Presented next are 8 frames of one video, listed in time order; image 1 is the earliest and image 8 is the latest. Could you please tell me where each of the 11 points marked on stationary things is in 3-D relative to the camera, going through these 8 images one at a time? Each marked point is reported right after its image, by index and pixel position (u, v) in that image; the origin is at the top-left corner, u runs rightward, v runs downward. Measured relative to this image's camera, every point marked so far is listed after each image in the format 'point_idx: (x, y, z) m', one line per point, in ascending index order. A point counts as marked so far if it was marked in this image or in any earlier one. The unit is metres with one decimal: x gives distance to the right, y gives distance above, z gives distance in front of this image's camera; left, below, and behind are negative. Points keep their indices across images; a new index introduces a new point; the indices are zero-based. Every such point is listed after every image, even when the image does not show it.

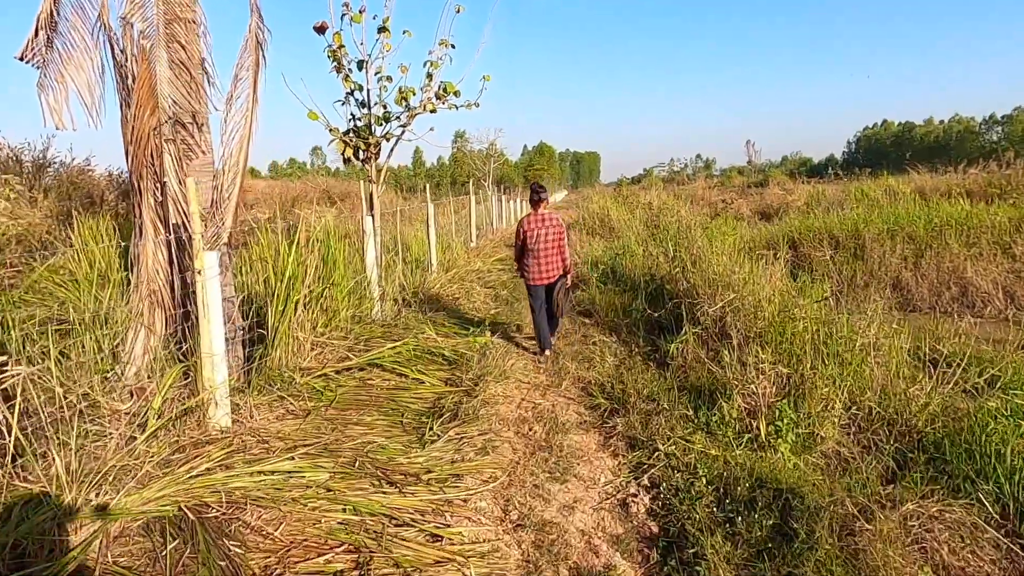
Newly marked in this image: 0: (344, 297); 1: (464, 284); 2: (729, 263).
0: (-1.4, -0.1, +5.2) m
1: (-0.6, +0.1, +8.3) m
2: (+1.7, +0.2, +5.1) m
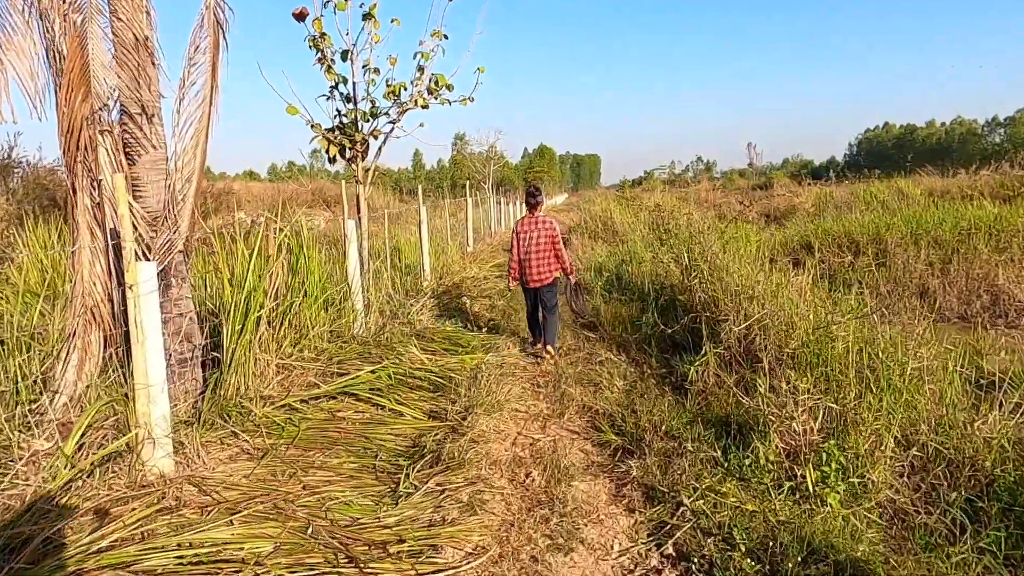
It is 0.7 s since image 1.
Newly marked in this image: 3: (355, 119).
0: (-1.4, -0.2, +4.6) m
1: (-0.6, -0.1, +7.7) m
2: (+1.7, +0.1, +4.5) m
3: (-1.7, +1.9, +7.1) m
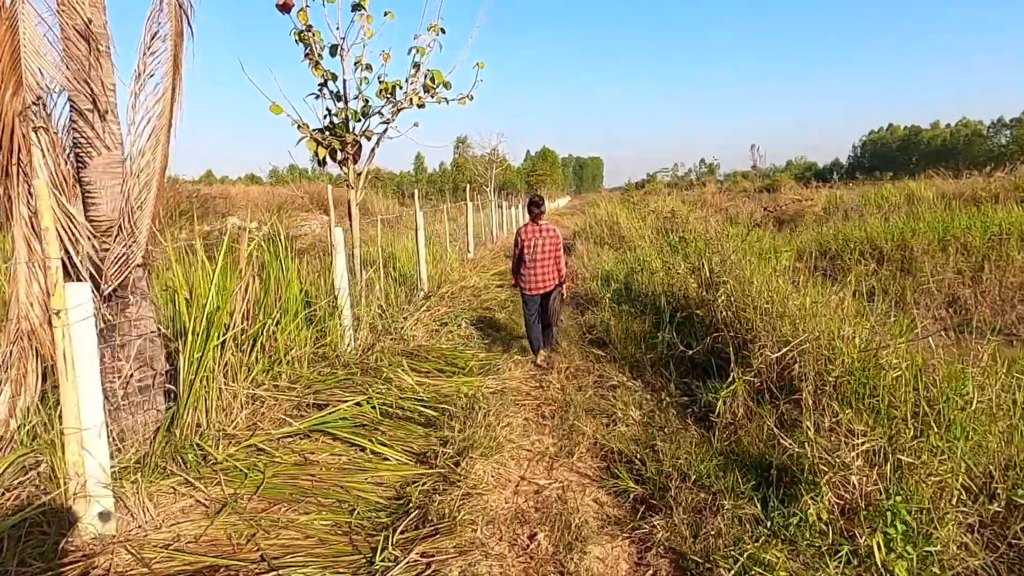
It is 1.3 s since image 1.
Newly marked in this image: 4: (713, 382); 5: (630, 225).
0: (-1.4, -0.3, +4.1) m
1: (-0.6, -0.2, +7.2) m
2: (+1.7, 0.0, +4.0) m
3: (-1.7, +1.7, +6.7) m
4: (+1.2, -0.6, +3.8) m
5: (+2.2, +1.1, +11.8) m
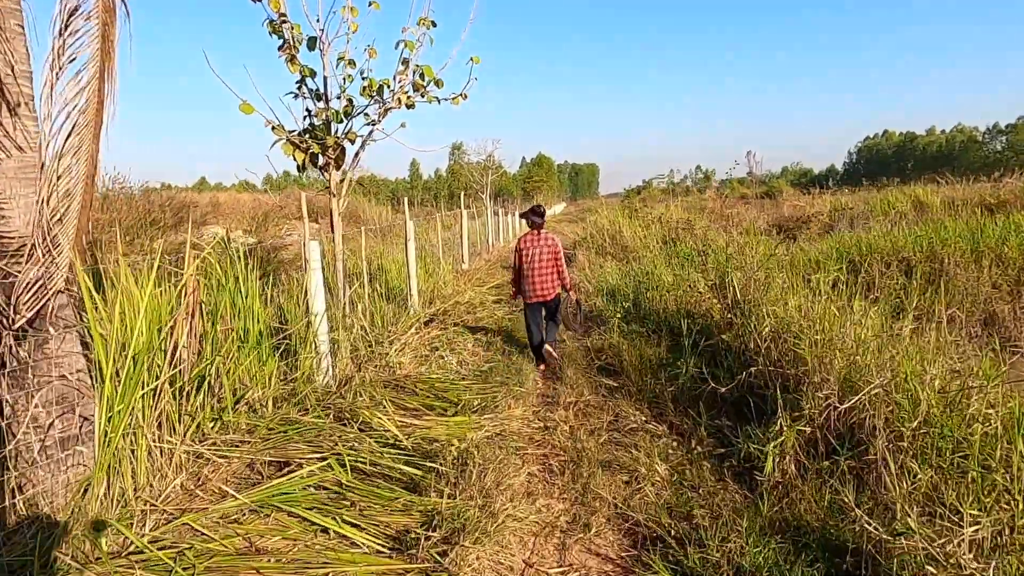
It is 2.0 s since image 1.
0: (-1.4, -0.4, +3.5) m
1: (-0.6, -0.3, +6.6) m
2: (+1.7, -0.1, +3.4) m
3: (-1.7, +1.6, +6.0) m
4: (+1.2, -0.7, +3.1) m
5: (+2.1, +0.9, +11.2) m
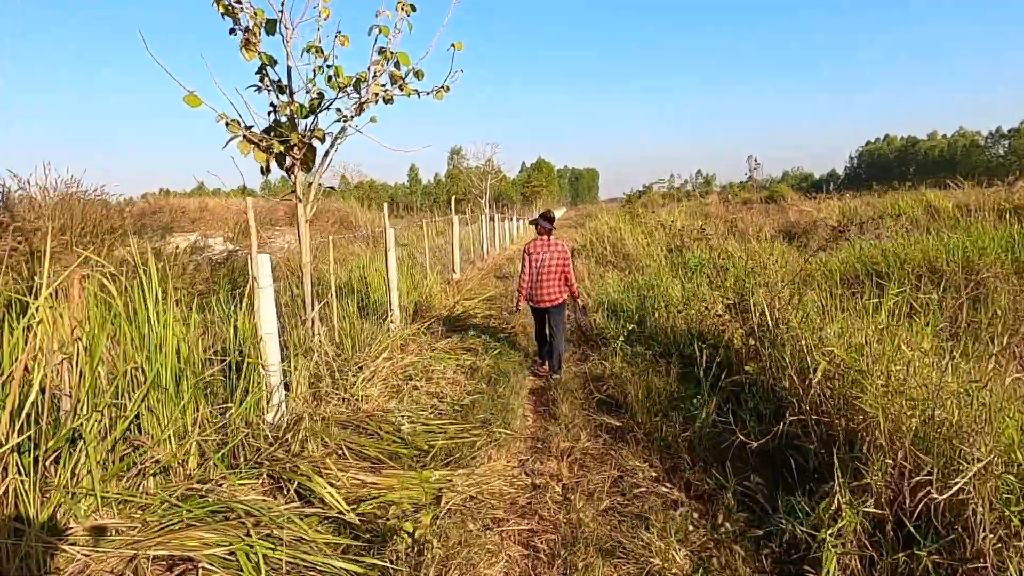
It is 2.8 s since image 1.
0: (-1.5, -0.5, +2.8) m
1: (-0.7, -0.5, +5.9) m
2: (+1.6, -0.3, +2.7) m
3: (-1.8, +1.4, +5.4) m
4: (+1.1, -0.8, +2.4) m
5: (+2.0, +0.8, +10.5) m
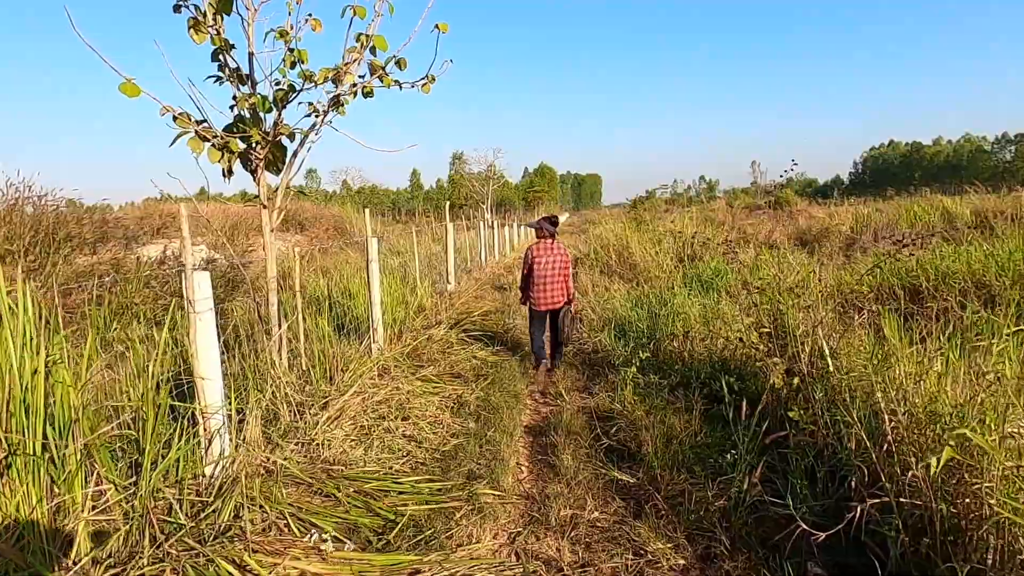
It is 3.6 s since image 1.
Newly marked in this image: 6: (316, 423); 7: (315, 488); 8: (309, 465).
0: (-1.5, -0.7, +2.1) m
1: (-0.8, -0.6, +5.2) m
2: (+1.6, -0.4, +2.0) m
3: (-1.9, +1.3, +4.7) m
4: (+1.0, -0.9, +1.7) m
5: (+2.0, +0.6, +9.8) m
6: (-1.1, -0.8, +3.6) m
7: (-0.9, -0.9, +3.0) m
8: (-1.0, -0.9, +3.3) m
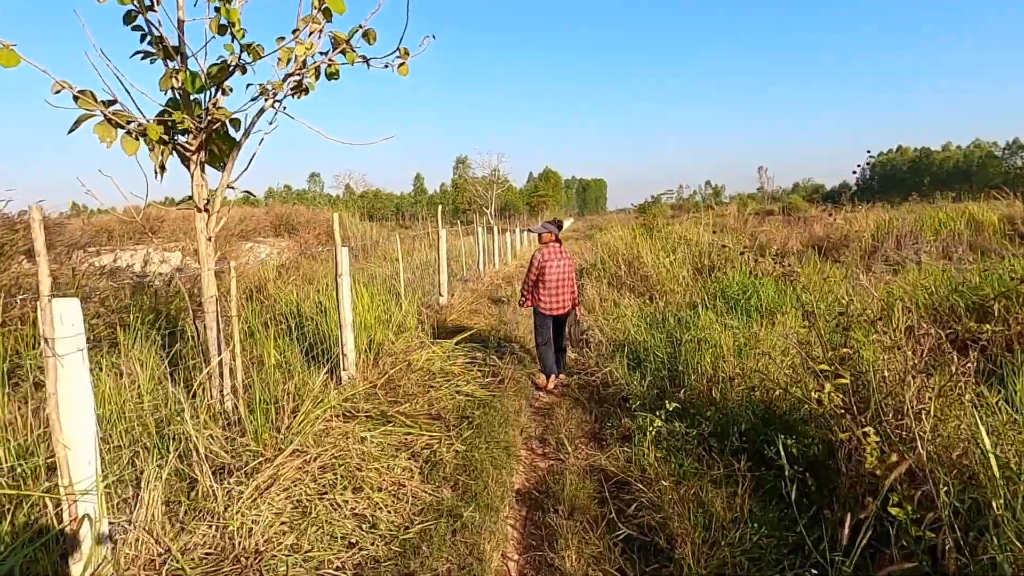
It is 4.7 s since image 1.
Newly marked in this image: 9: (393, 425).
0: (-1.6, -0.8, +1.2) m
1: (-0.8, -0.8, +4.3) m
2: (+1.5, -0.5, +1.1) m
3: (-1.9, +1.2, +3.8) m
4: (+0.9, -1.1, +0.8) m
5: (+2.0, +0.4, +8.9) m
6: (-1.2, -0.9, +2.7) m
7: (-1.0, -1.0, +2.1) m
8: (-1.1, -1.0, +2.4) m
9: (-0.7, -0.8, +3.8) m
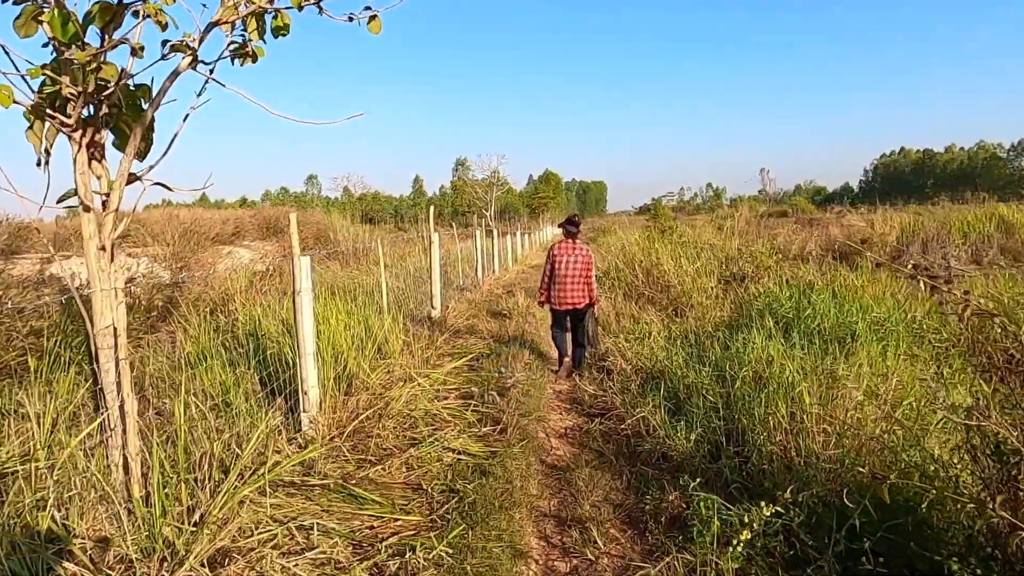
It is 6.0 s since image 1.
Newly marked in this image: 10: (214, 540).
0: (-1.6, -0.9, +0.1) m
1: (-0.8, -0.9, +3.2) m
2: (+1.5, -0.6, 0.0) m
3: (-1.9, +1.0, +2.7) m
4: (+1.0, -1.2, -0.3) m
5: (+2.0, +0.2, +7.8) m
6: (-1.2, -1.0, +1.6) m
7: (-1.0, -1.2, +1.0) m
8: (-1.1, -1.1, +1.3) m
9: (-0.7, -0.9, +2.7) m
10: (-1.2, -0.9, +2.6) m
